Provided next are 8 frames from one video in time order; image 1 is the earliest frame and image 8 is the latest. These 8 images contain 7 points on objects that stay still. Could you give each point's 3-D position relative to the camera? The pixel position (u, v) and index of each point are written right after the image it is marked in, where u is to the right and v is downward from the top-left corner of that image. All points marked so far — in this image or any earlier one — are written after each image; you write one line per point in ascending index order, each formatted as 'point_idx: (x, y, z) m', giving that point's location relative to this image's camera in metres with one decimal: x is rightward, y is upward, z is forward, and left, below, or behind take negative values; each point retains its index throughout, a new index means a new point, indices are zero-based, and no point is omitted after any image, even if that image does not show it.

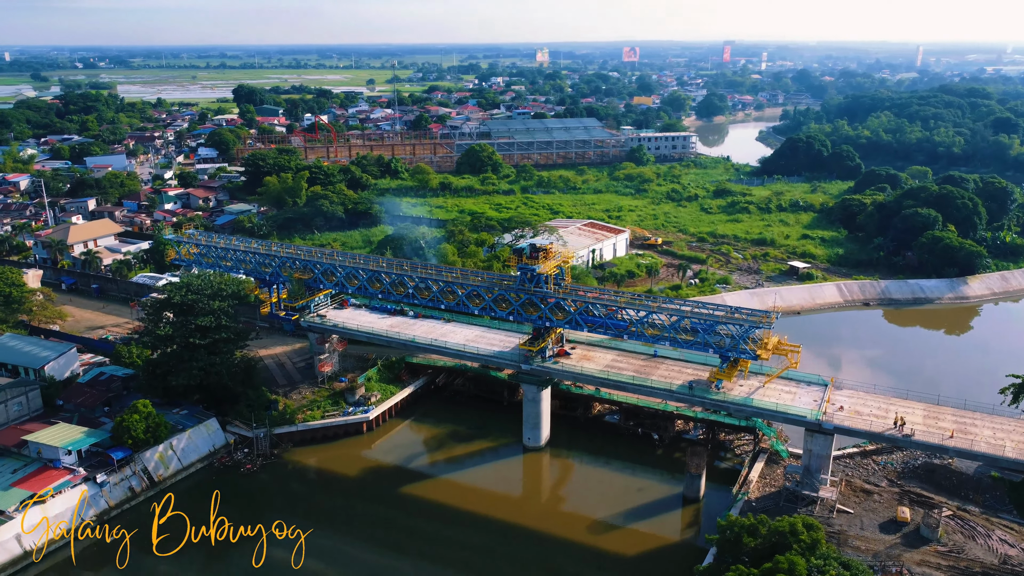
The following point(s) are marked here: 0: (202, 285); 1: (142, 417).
0: (-6.2, 0.0, +15.5) m
1: (-6.4, -2.2, +13.6) m
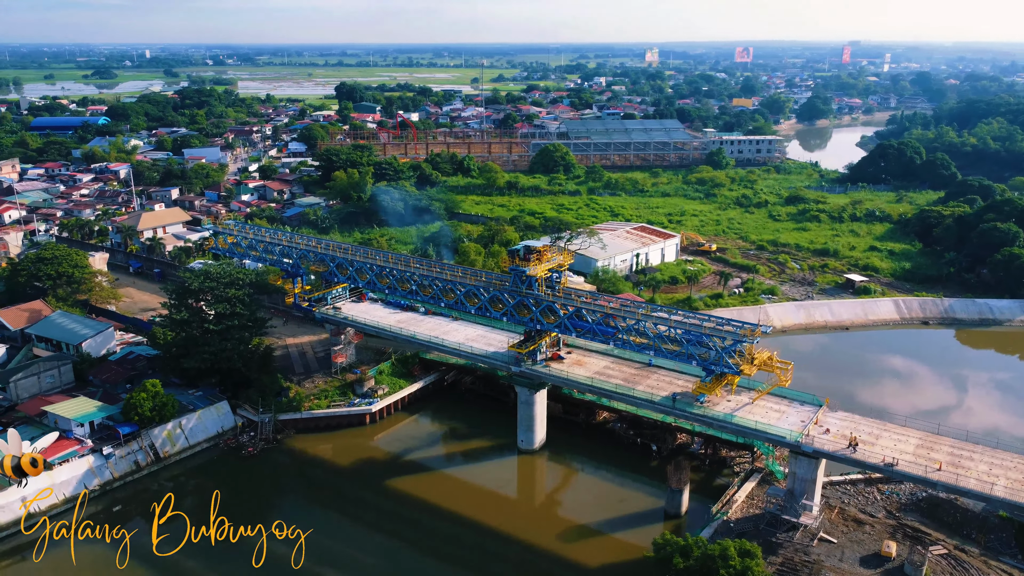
0: (-6.0, +0.3, +16.2) m
1: (-6.6, -1.9, +14.4) m
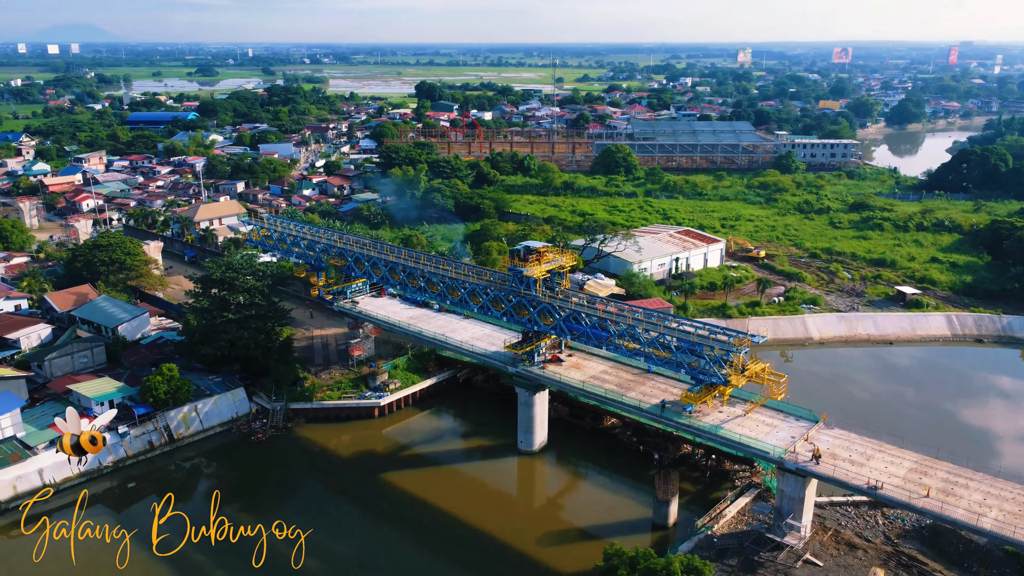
0: (-5.8, +0.5, +16.8) m
1: (-6.6, -1.7, +15.0) m
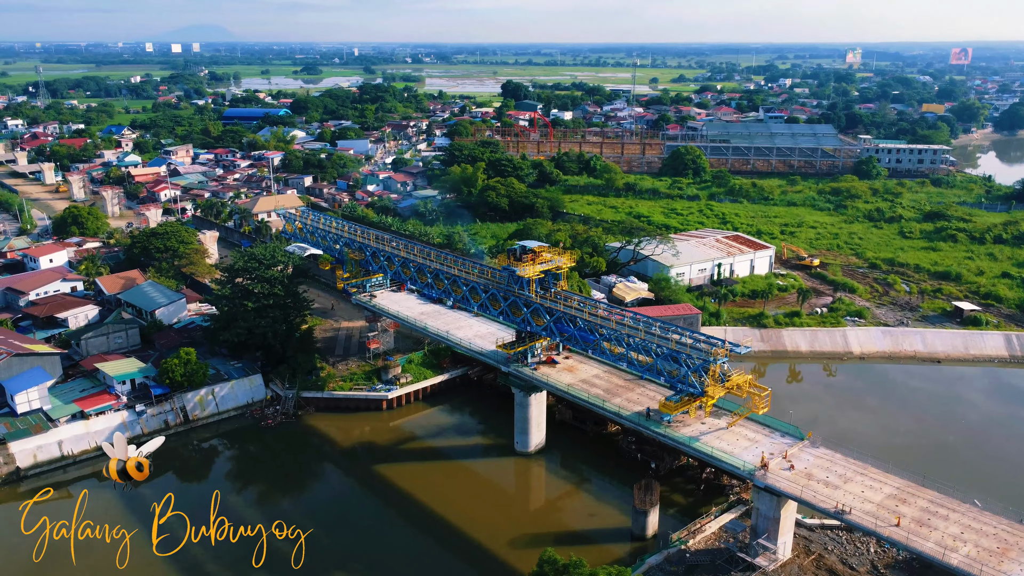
0: (-5.4, +0.7, +17.4) m
1: (-6.5, -1.5, +15.7) m
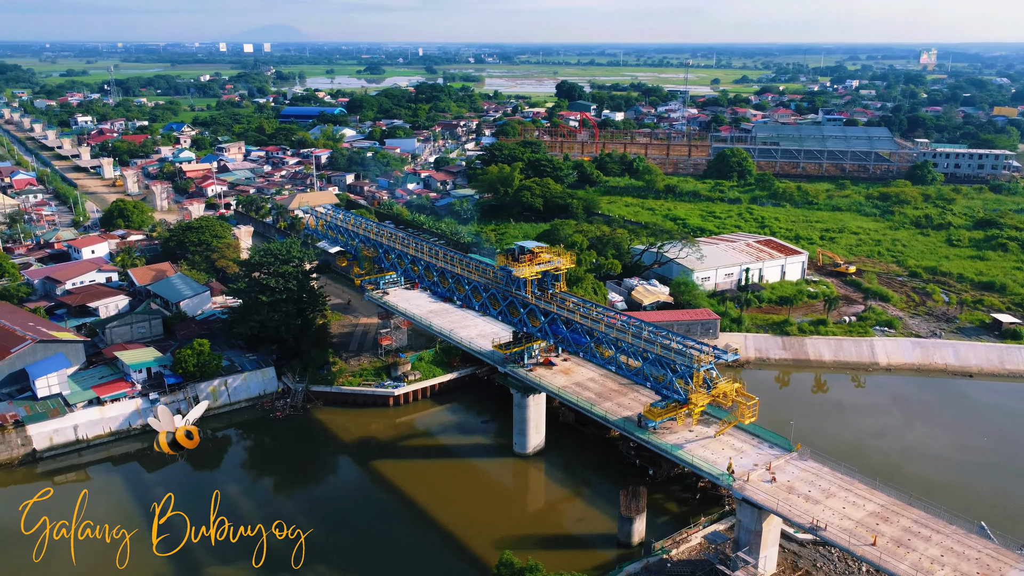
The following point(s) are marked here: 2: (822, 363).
0: (-5.2, +0.8, +17.7) m
1: (-6.4, -1.3, +16.1) m
2: (+7.3, -1.8, +18.9) m
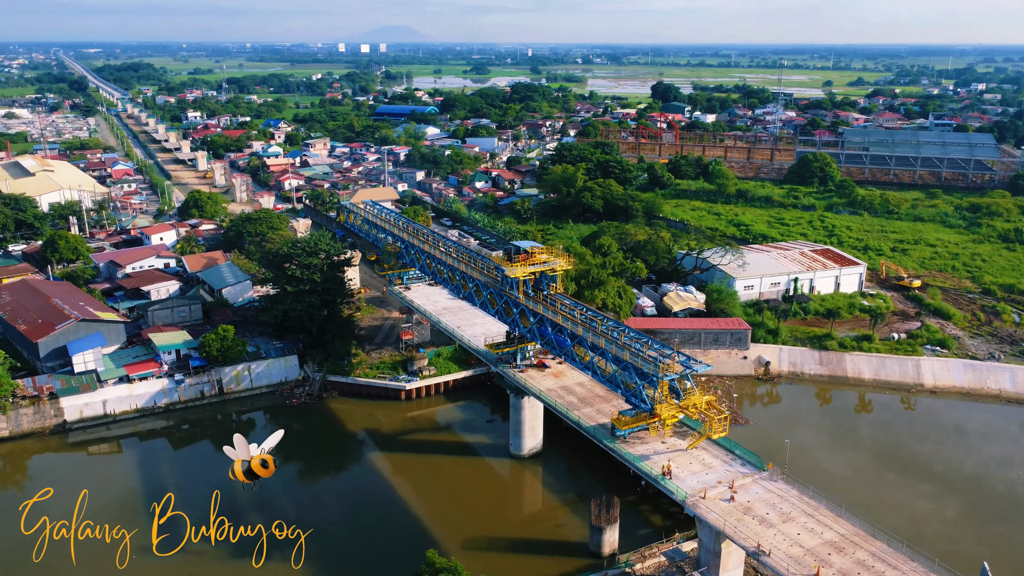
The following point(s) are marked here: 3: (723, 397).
0: (-4.6, +1.0, +18.2) m
1: (-6.2, -1.1, +16.8) m
2: (+7.8, -2.1, +17.9) m
3: (+4.5, -2.3, +17.1) m
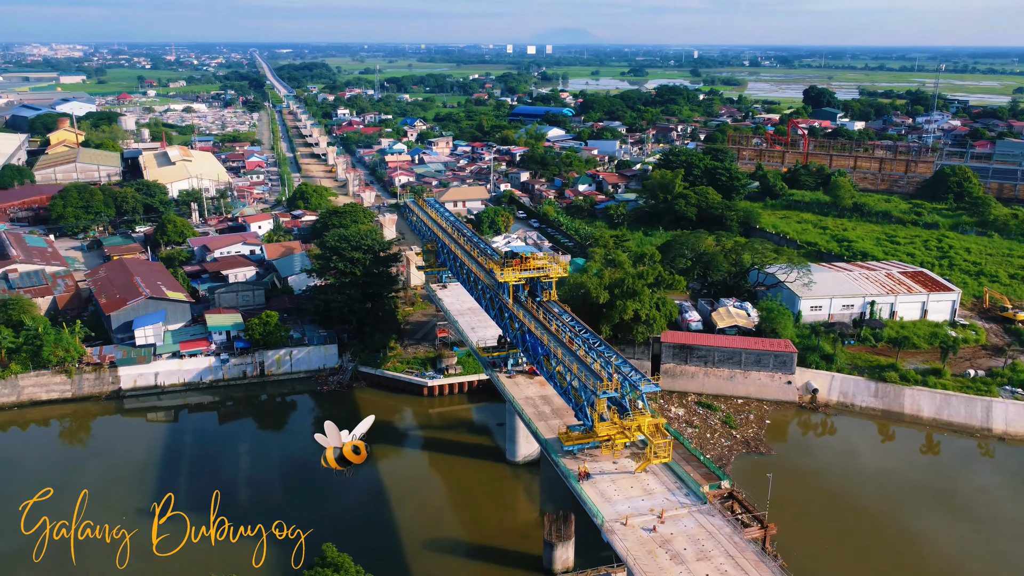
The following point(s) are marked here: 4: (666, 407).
0: (-3.7, +1.2, +18.9) m
1: (-5.6, -0.8, +17.8) m
2: (+8.2, -2.7, +16.2) m
3: (+4.9, -2.7, +16.0) m
4: (+3.2, -2.5, +16.7) m
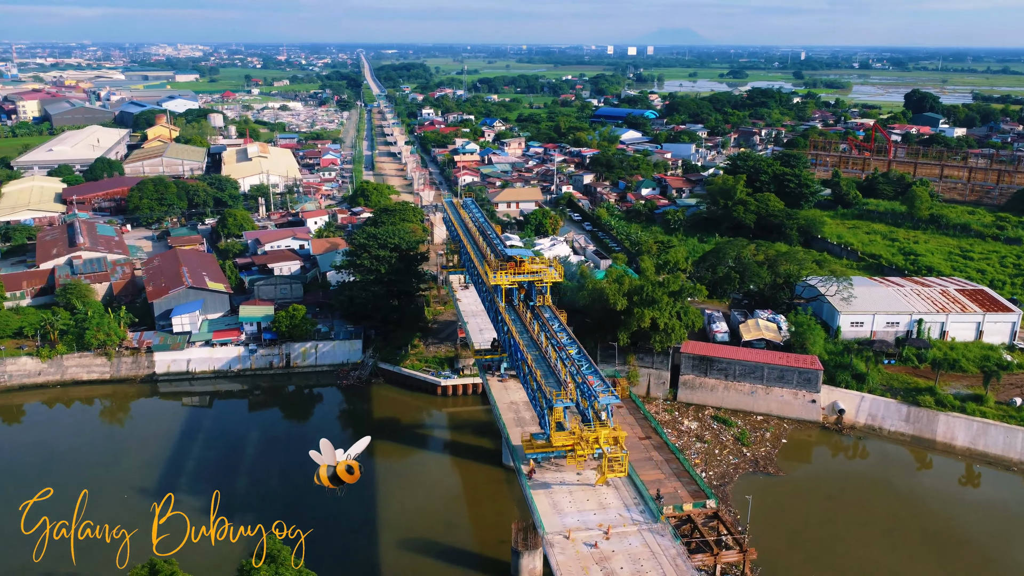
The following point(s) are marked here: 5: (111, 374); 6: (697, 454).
0: (-3.0, +1.3, +19.2) m
1: (-5.1, -0.6, +18.4) m
2: (+8.3, -3.0, +15.1) m
3: (+5.0, -2.9, +15.4) m
4: (+3.4, -2.7, +16.2) m
5: (-9.0, -1.9, +18.0) m
6: (+3.4, -3.1, +14.8) m
